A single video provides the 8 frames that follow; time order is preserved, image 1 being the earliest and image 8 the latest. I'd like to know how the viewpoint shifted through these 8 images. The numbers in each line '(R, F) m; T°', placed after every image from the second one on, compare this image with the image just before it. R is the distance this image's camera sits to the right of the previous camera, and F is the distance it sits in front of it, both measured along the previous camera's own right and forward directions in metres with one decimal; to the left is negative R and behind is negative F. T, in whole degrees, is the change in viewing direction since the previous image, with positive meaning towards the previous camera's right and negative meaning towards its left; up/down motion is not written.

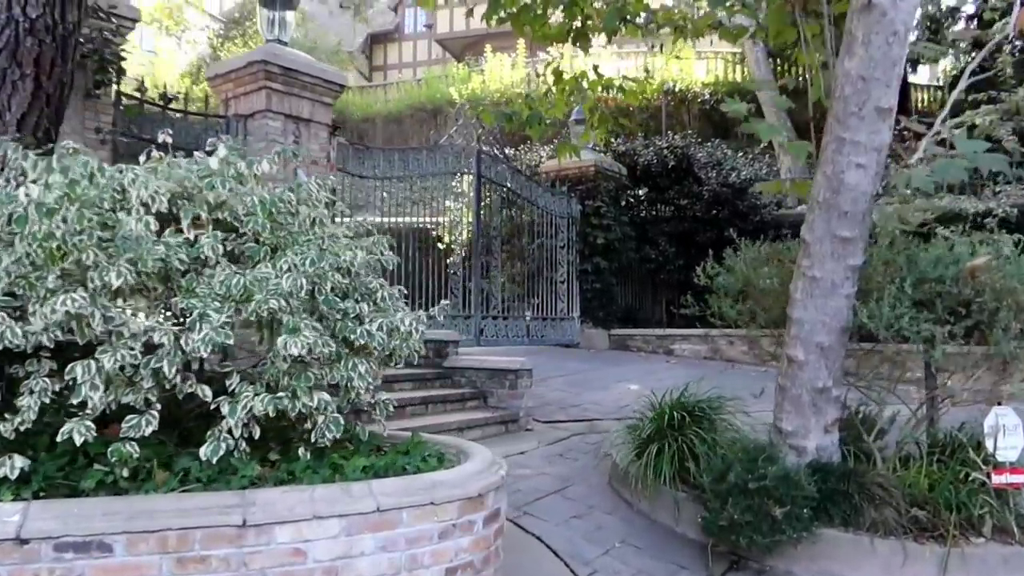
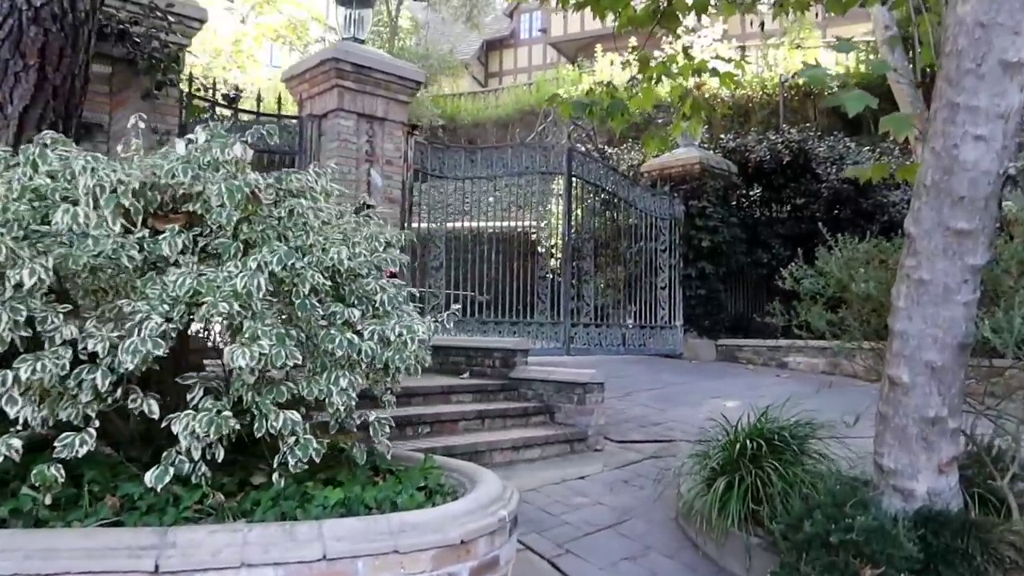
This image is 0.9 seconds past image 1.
(+0.5, +0.7) m; -9°
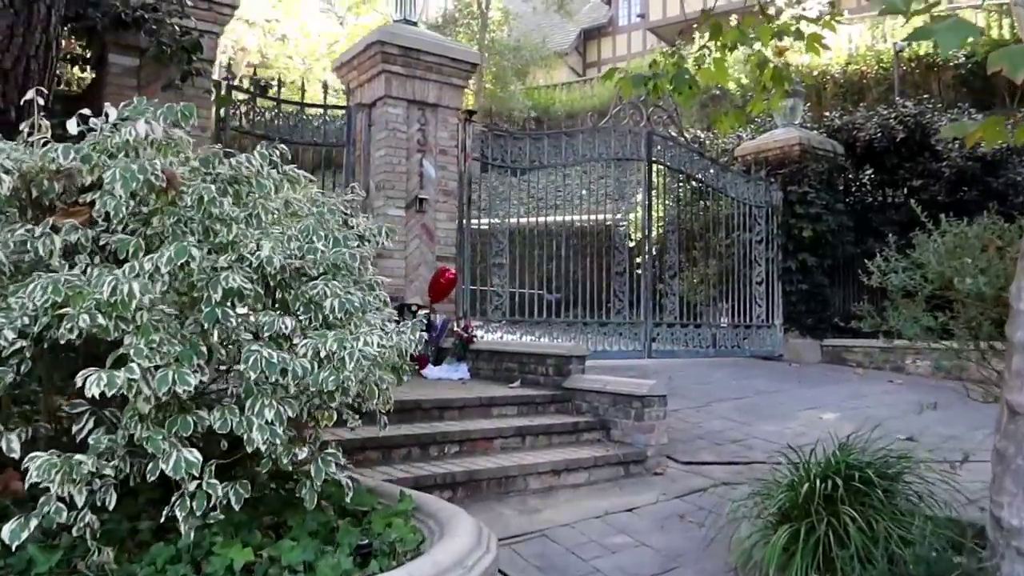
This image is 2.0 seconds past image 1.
(+0.5, +0.8) m; -8°
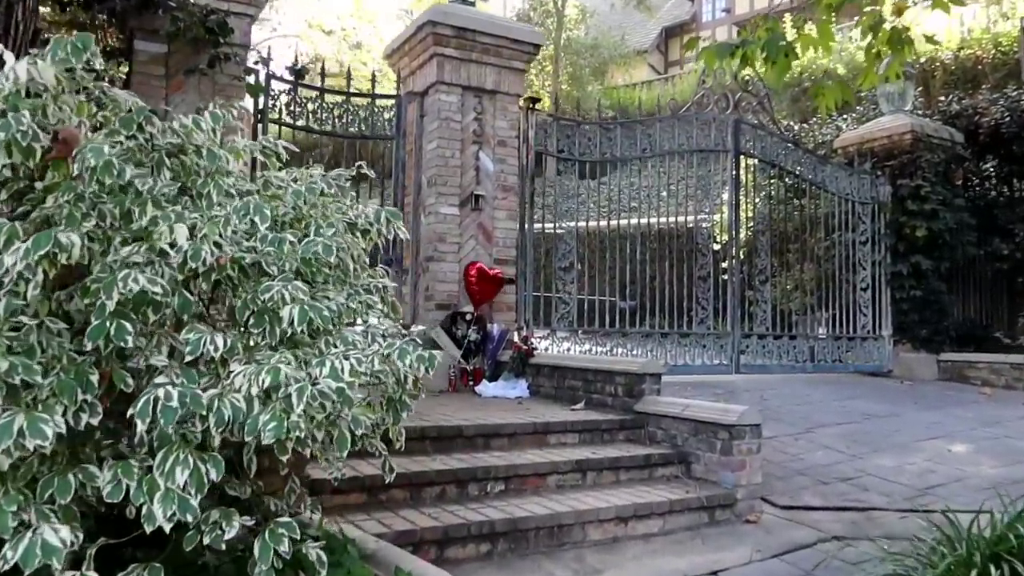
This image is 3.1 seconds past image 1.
(+0.1, +0.9) m; -6°
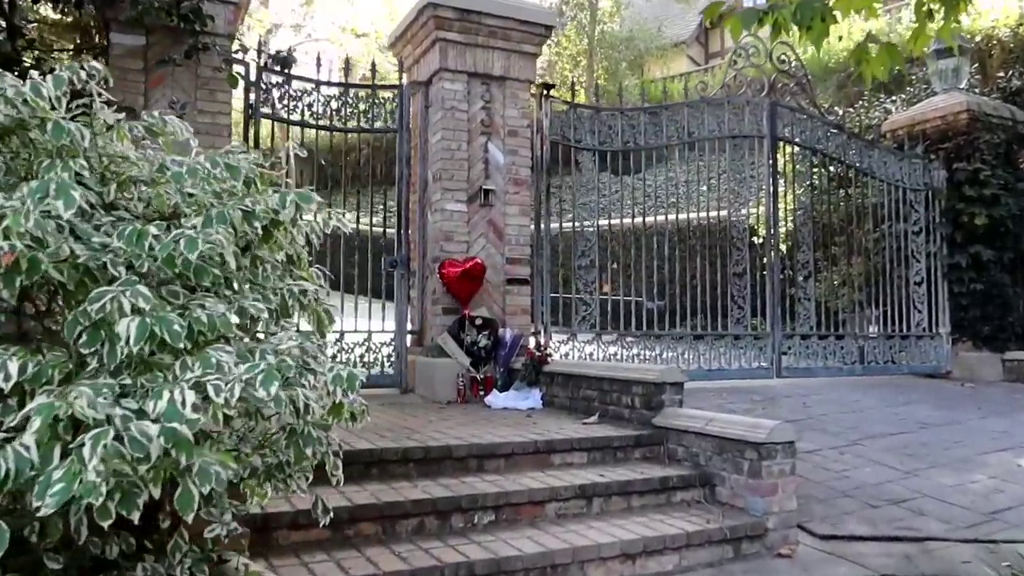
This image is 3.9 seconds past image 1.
(+0.3, +0.6) m; -3°
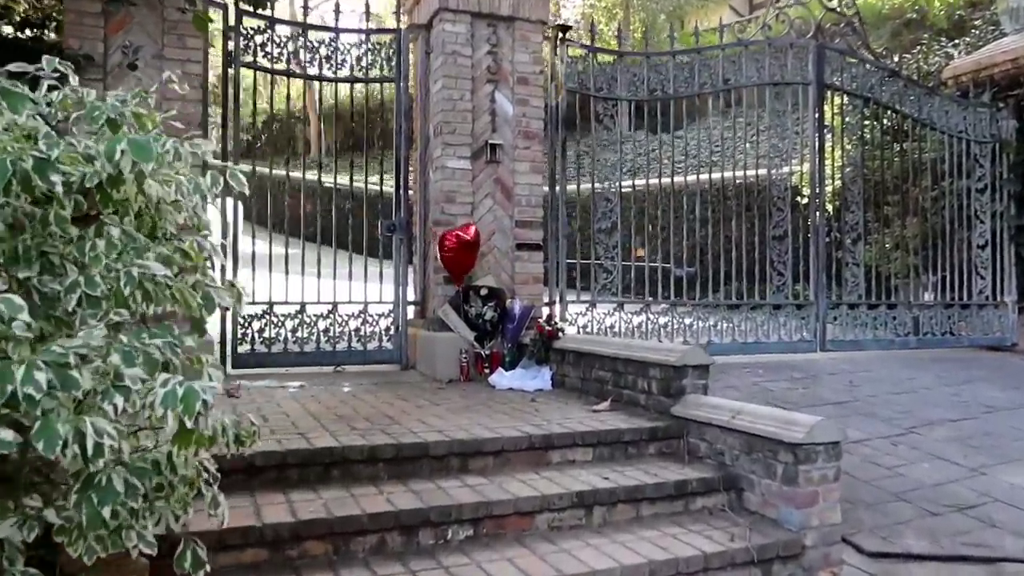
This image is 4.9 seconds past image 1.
(+0.2, +0.7) m; -3°
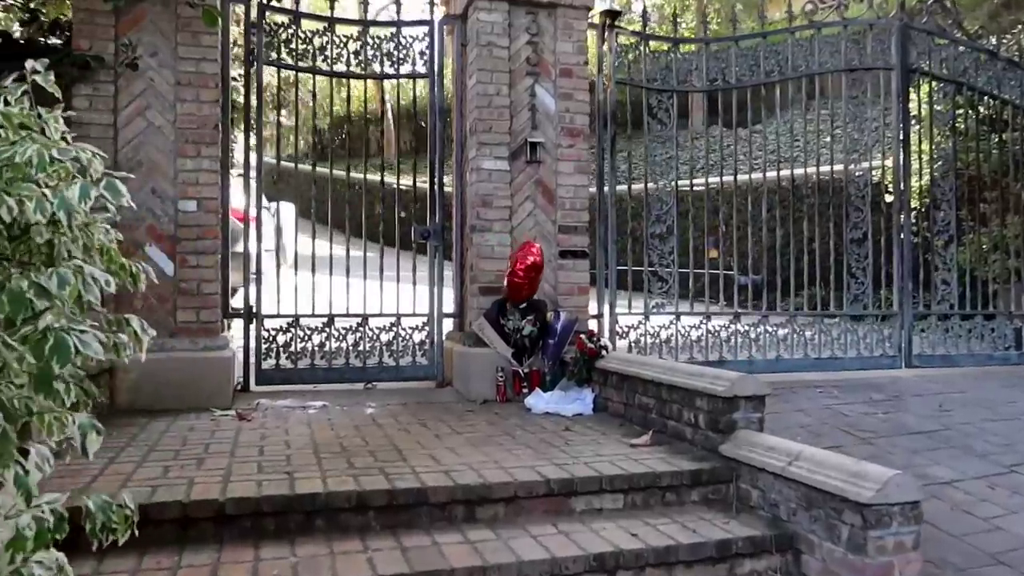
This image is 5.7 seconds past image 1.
(+0.2, +0.5) m; -5°
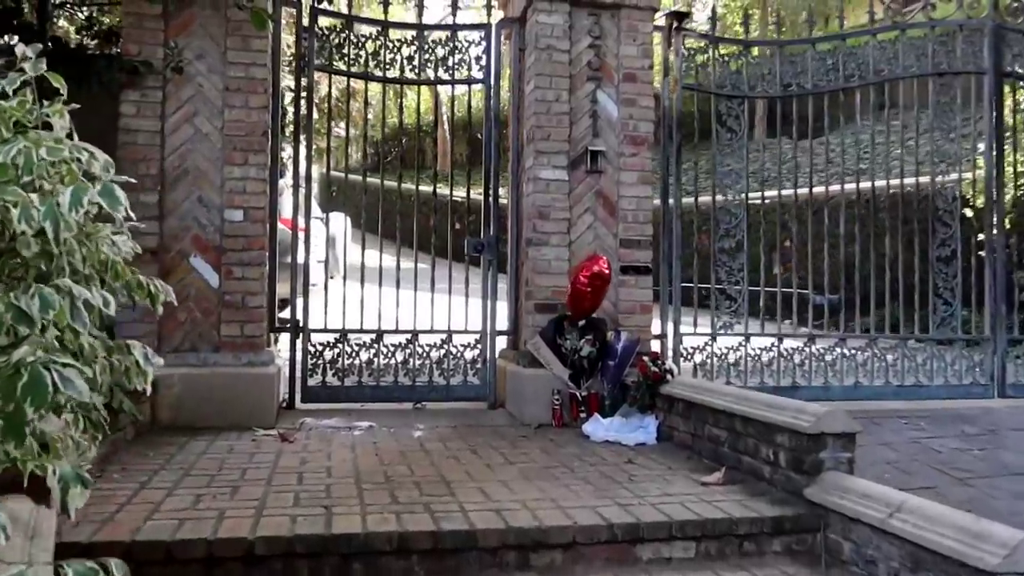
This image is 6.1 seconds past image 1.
(0.0, +0.3) m; -4°
